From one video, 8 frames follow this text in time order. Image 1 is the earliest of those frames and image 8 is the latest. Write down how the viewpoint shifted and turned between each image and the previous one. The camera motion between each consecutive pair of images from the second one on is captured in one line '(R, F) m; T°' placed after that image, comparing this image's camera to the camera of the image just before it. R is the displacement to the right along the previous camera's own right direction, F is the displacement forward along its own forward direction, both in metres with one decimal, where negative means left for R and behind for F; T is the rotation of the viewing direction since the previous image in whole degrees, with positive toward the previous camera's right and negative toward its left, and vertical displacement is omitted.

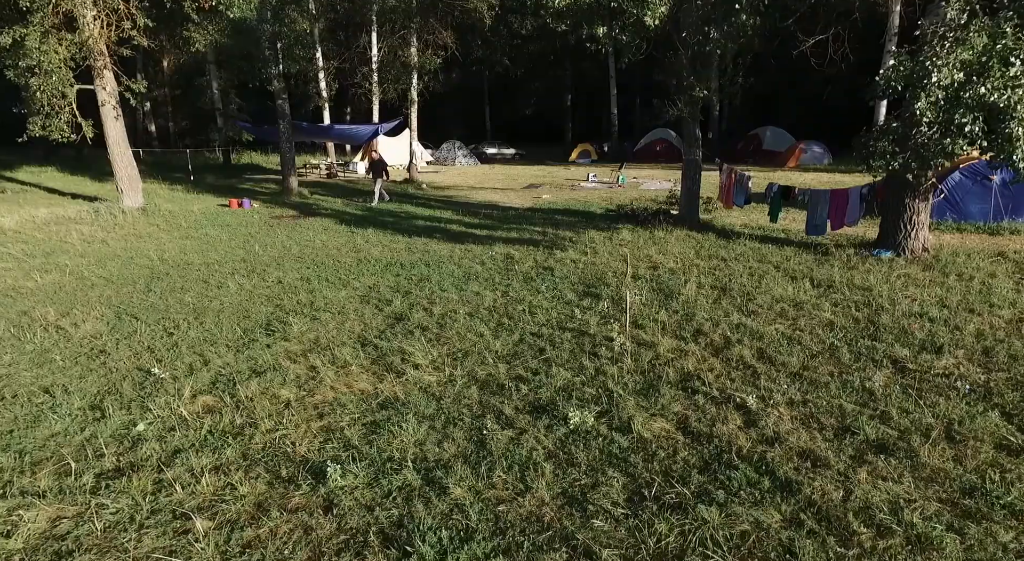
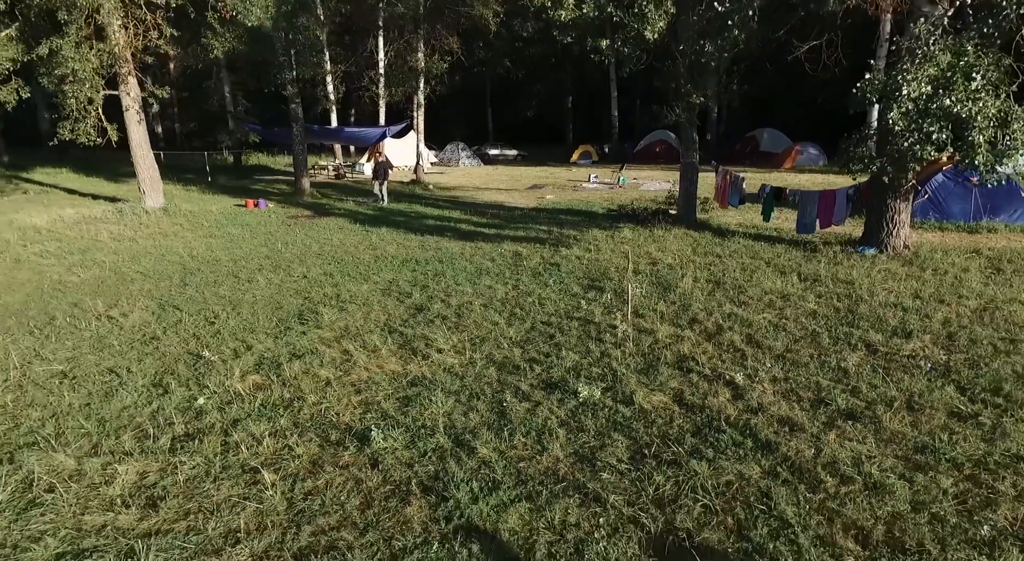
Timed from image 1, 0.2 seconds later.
(-0.1, -0.6) m; 0°
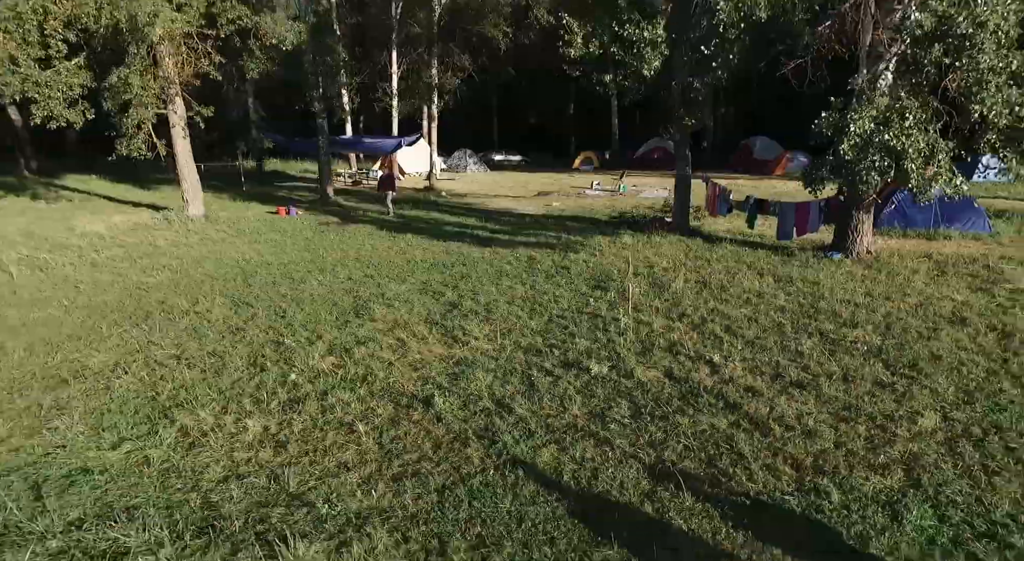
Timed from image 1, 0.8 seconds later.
(-0.3, -1.4) m; 0°
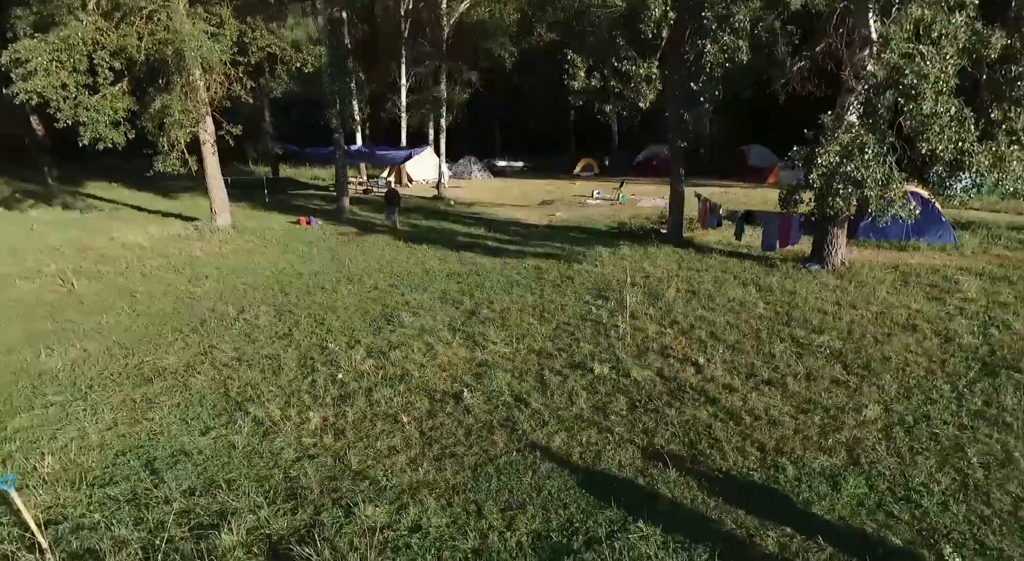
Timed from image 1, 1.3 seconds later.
(-0.2, -1.1) m; 0°
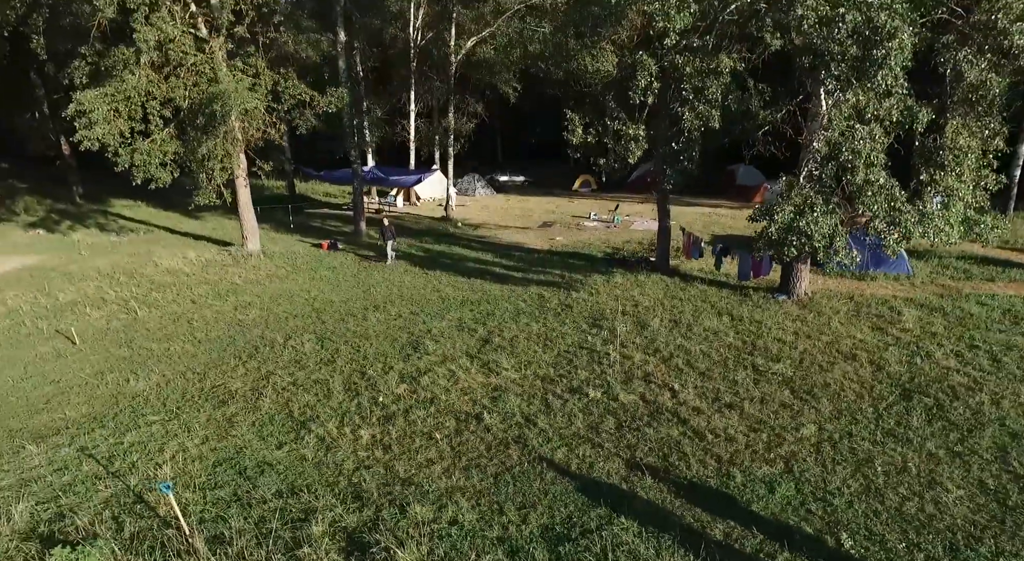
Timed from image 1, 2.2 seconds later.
(-0.2, -1.7) m; 0°
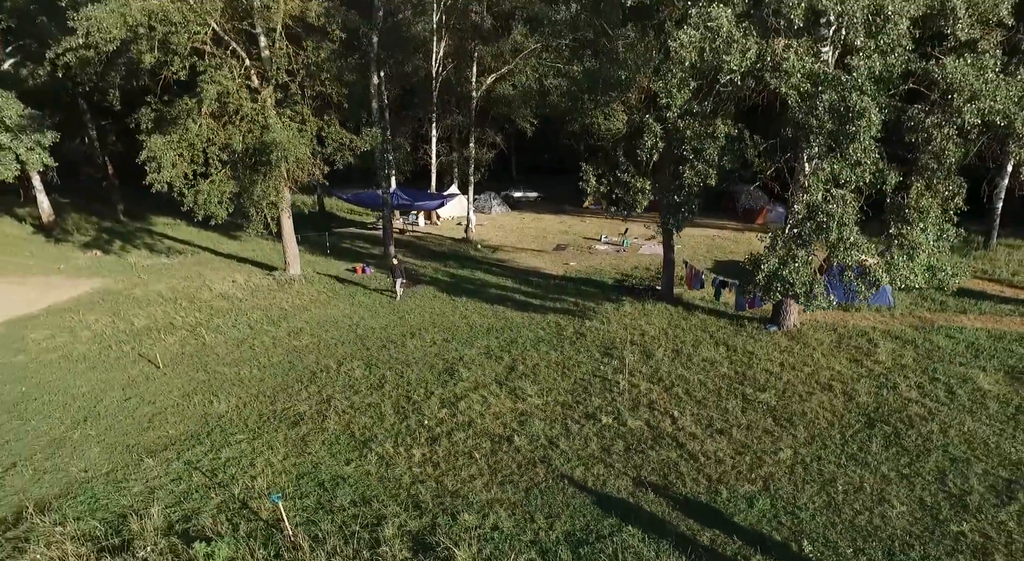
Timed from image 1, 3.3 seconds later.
(-0.3, -1.7) m; -1°
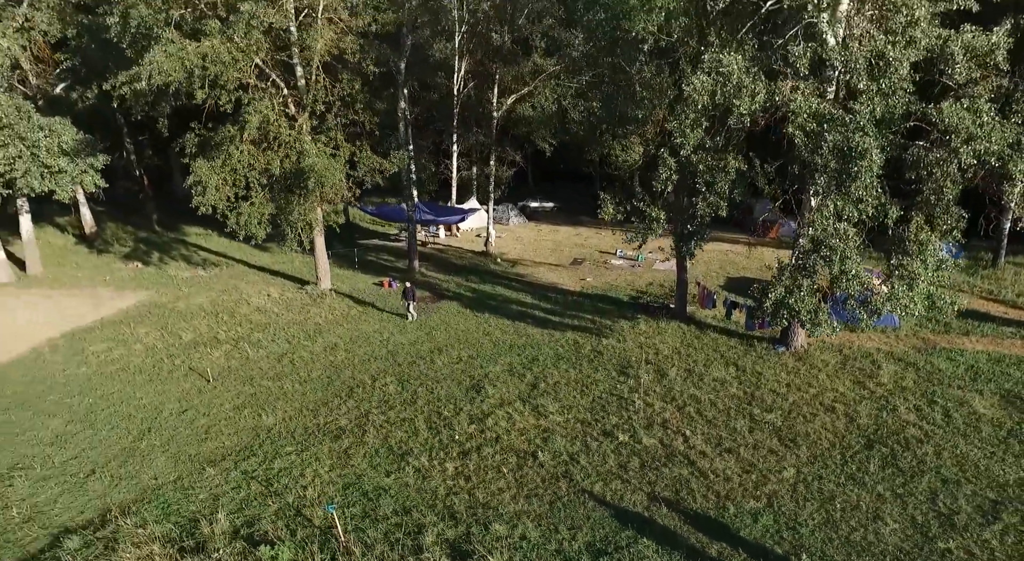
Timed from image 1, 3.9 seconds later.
(-0.2, -0.9) m; -1°
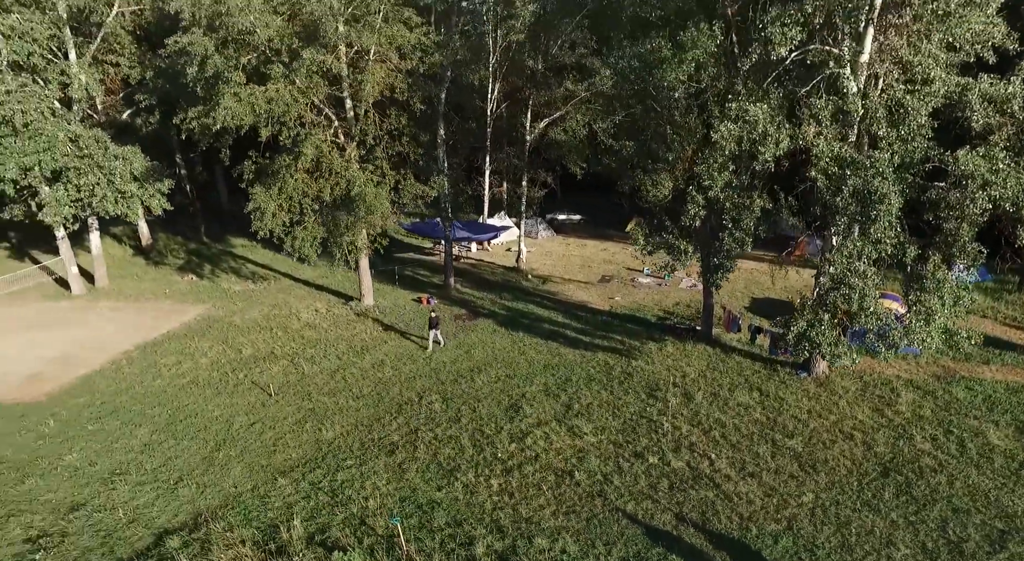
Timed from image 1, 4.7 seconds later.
(-0.3, -1.1) m; -2°
